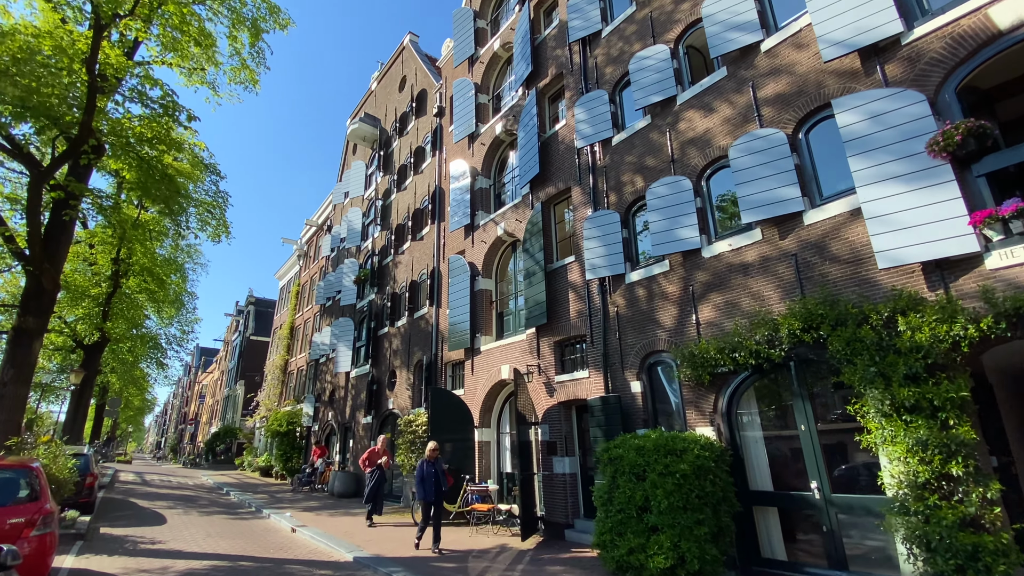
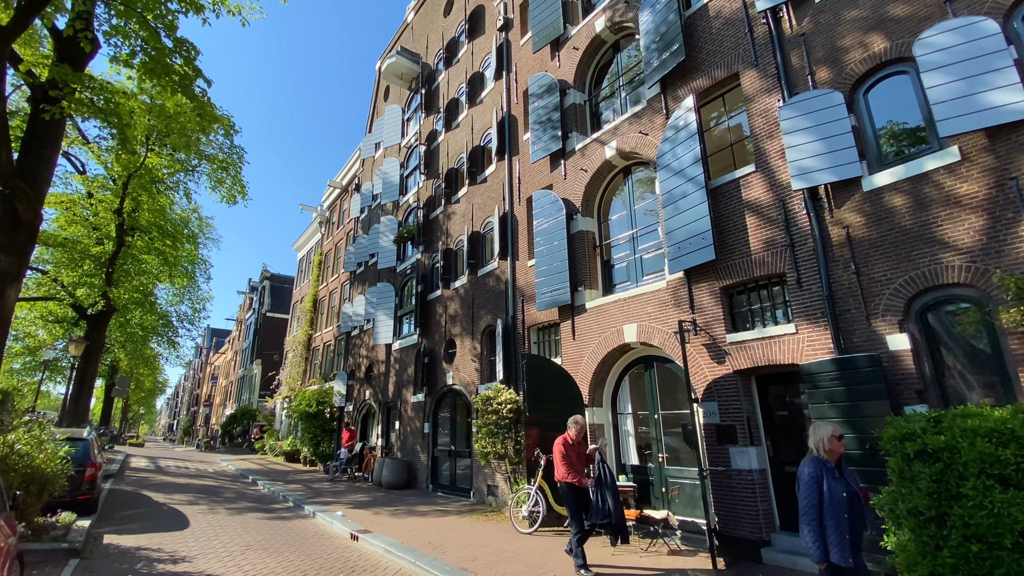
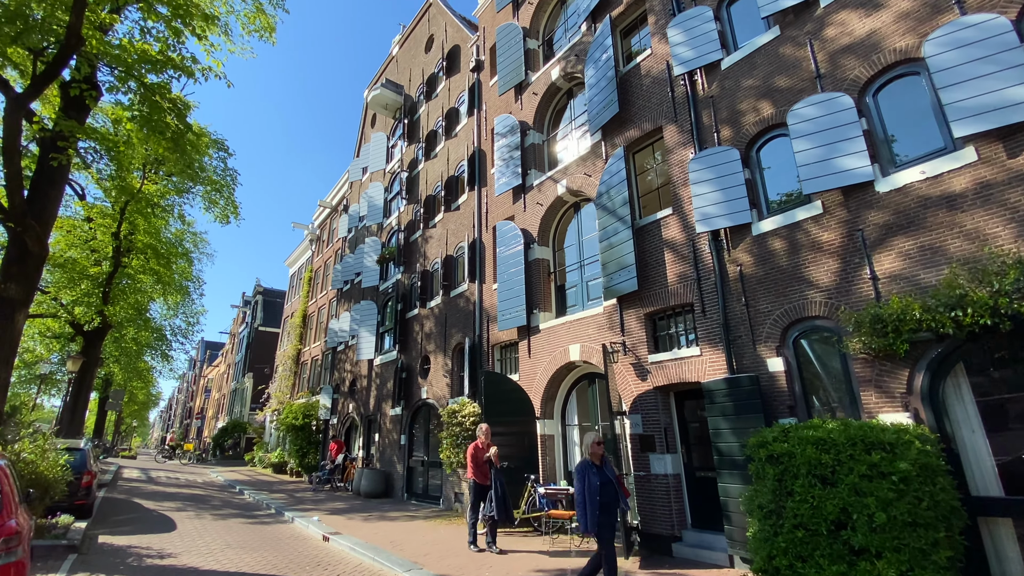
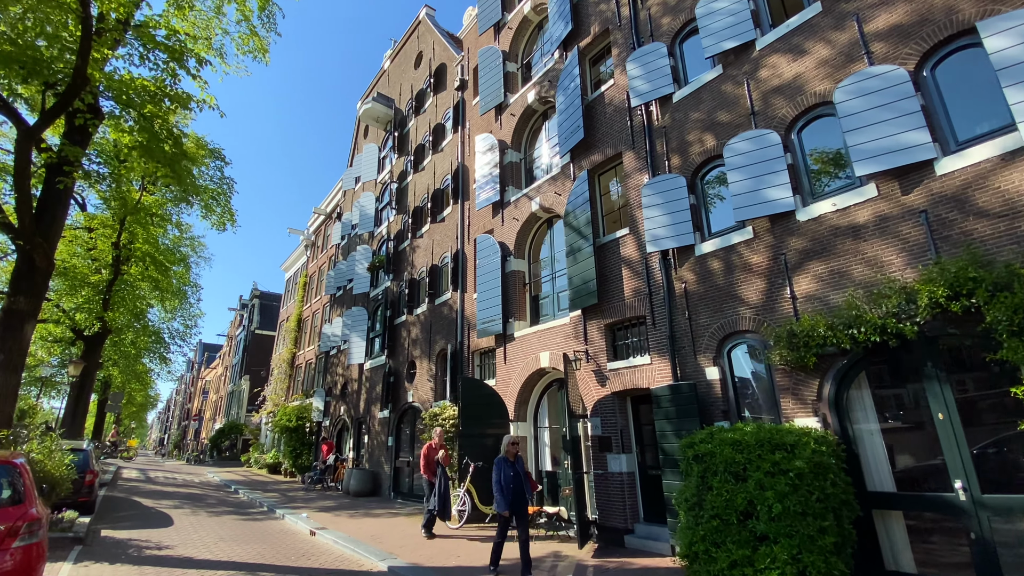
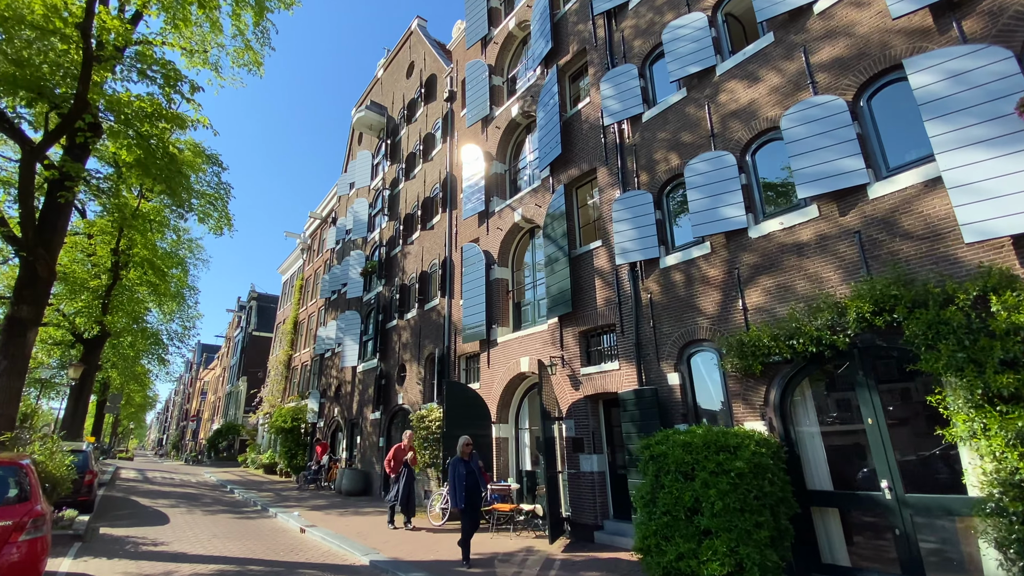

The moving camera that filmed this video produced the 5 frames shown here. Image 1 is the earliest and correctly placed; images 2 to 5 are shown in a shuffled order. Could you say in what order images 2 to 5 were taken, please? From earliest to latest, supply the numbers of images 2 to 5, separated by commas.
5, 4, 3, 2
